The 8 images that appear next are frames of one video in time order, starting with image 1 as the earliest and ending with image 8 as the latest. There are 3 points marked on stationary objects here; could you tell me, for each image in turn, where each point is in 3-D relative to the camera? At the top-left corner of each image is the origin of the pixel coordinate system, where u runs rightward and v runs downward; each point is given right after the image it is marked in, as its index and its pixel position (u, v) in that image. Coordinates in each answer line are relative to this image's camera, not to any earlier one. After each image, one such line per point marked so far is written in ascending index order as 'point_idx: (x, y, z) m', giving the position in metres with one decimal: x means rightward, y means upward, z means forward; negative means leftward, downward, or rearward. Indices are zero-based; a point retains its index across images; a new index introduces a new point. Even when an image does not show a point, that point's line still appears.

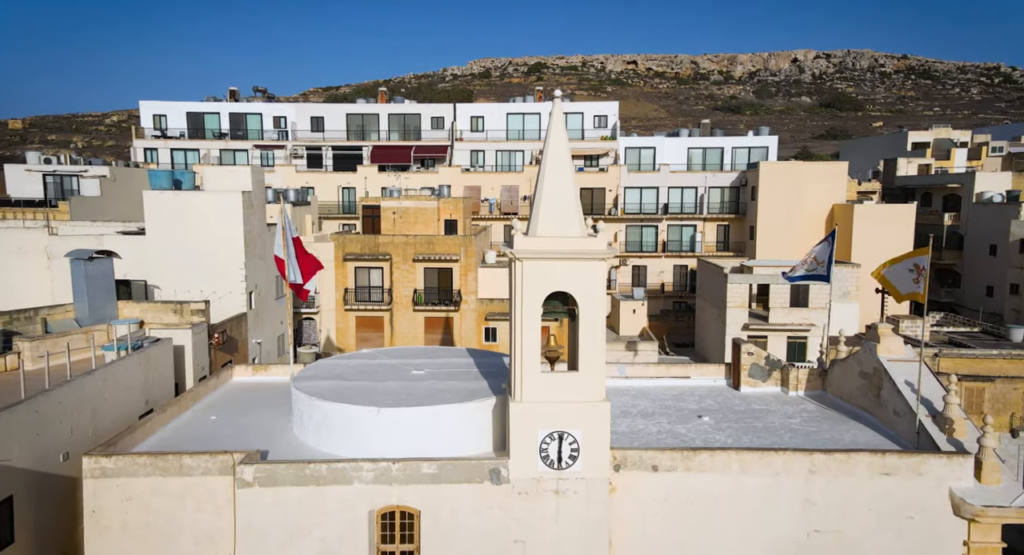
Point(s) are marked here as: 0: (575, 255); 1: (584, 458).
0: (+1.1, +0.4, +11.6) m
1: (+1.3, -3.2, +11.5) m
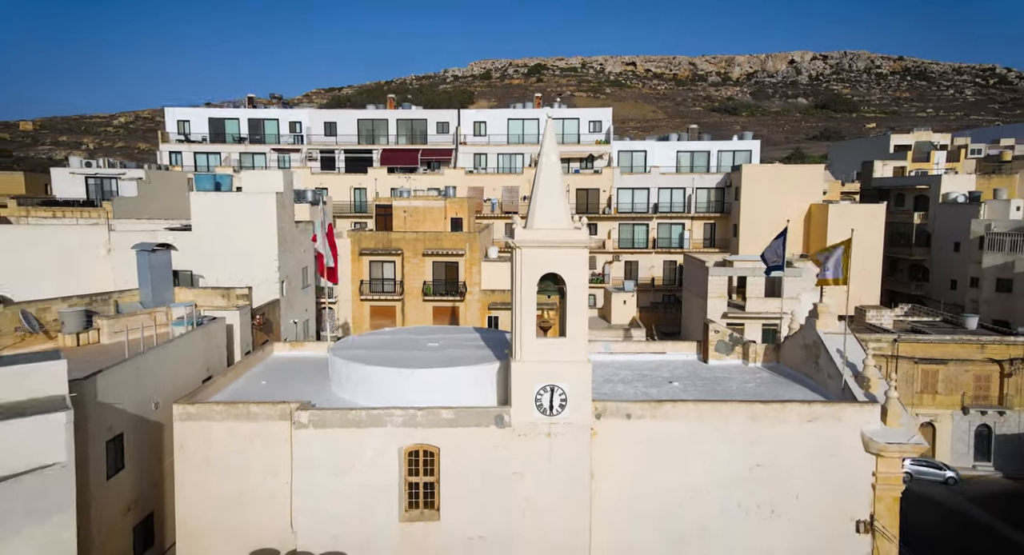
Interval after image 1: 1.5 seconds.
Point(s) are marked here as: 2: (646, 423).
0: (+1.1, +0.7, +14.6) m
1: (+1.3, -2.9, +14.6) m
2: (+3.0, -3.3, +14.7) m
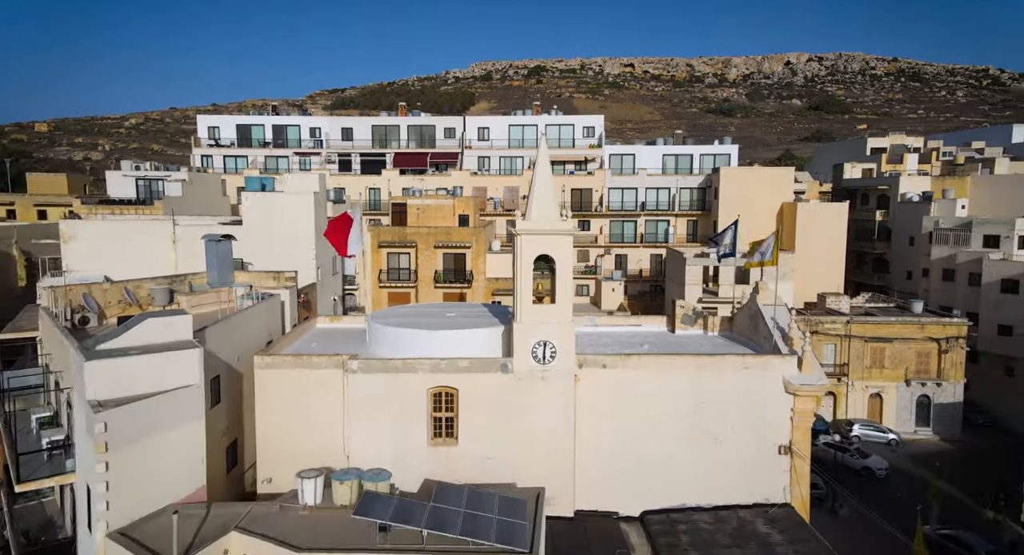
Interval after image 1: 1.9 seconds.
0: (+1.2, +1.3, +19.1) m
1: (+1.4, -2.3, +19.1) m
2: (+3.1, -2.7, +19.2) m
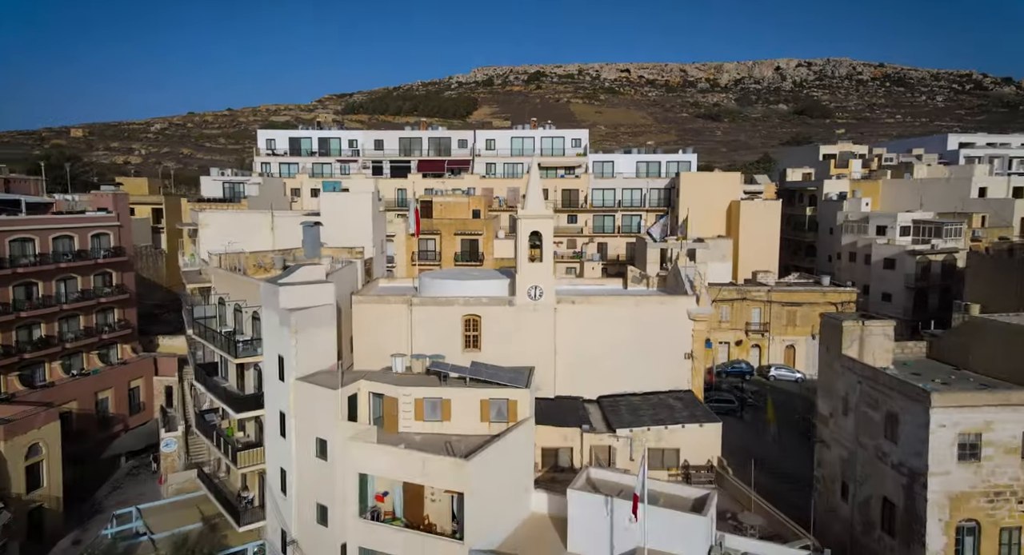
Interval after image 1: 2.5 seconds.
0: (+1.3, +2.7, +30.4) m
1: (+1.5, -0.9, +30.3) m
2: (+3.2, -1.3, +30.4) m
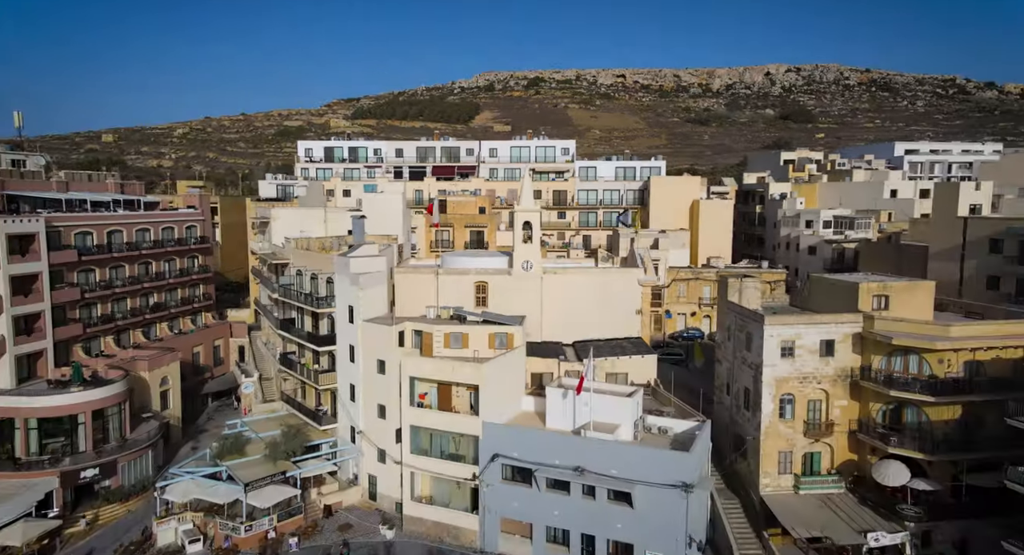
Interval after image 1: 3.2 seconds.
0: (+1.2, +4.1, +42.0) m
1: (+1.4, +0.5, +41.9) m
2: (+3.1, +0.1, +42.0) m
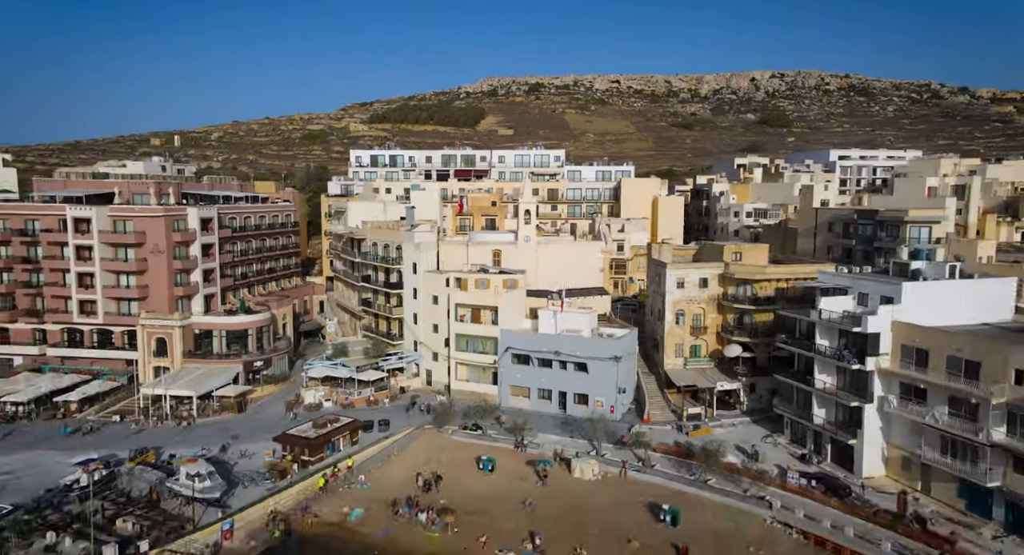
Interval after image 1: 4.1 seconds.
0: (+1.7, +6.9, +62.7) m
1: (+1.9, +3.2, +62.6) m
2: (+3.6, +2.9, +62.7) m
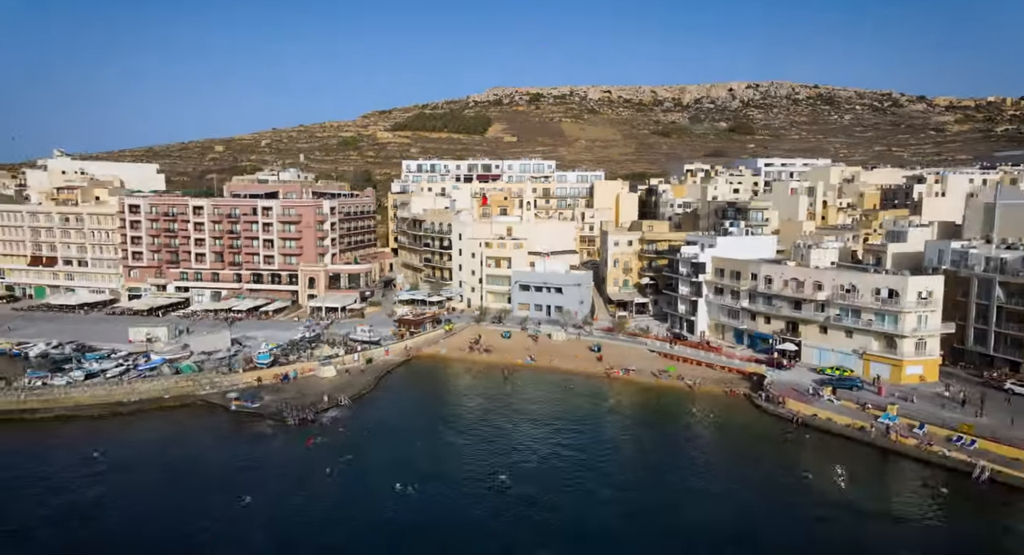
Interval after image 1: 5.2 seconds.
0: (+2.7, +11.7, +99.1) m
1: (+2.9, +8.0, +99.0) m
2: (+4.5, +7.6, +99.1) m
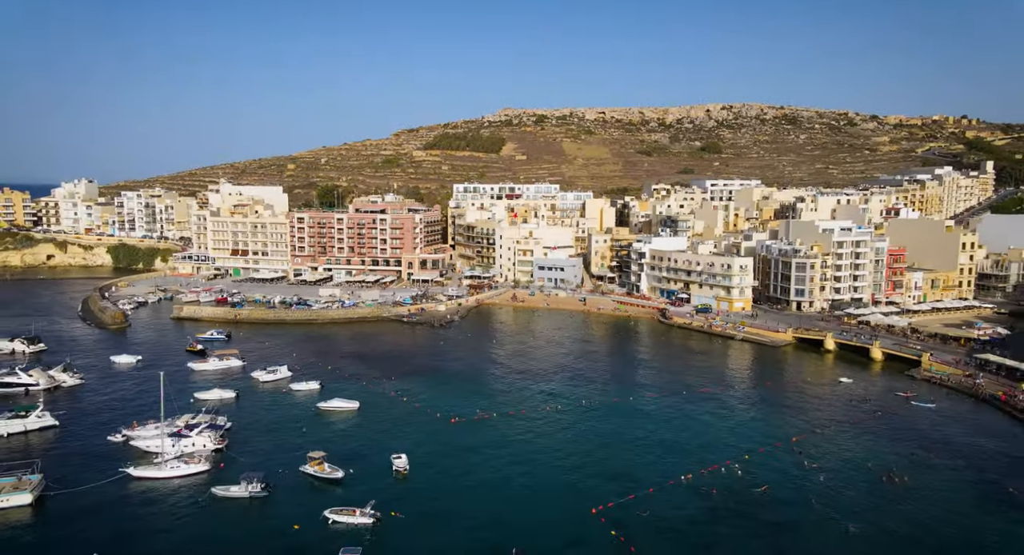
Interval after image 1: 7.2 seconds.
0: (+7.2, +14.9, +154.0) m
1: (+7.4, +11.3, +154.0) m
2: (+9.1, +10.9, +154.1) m
